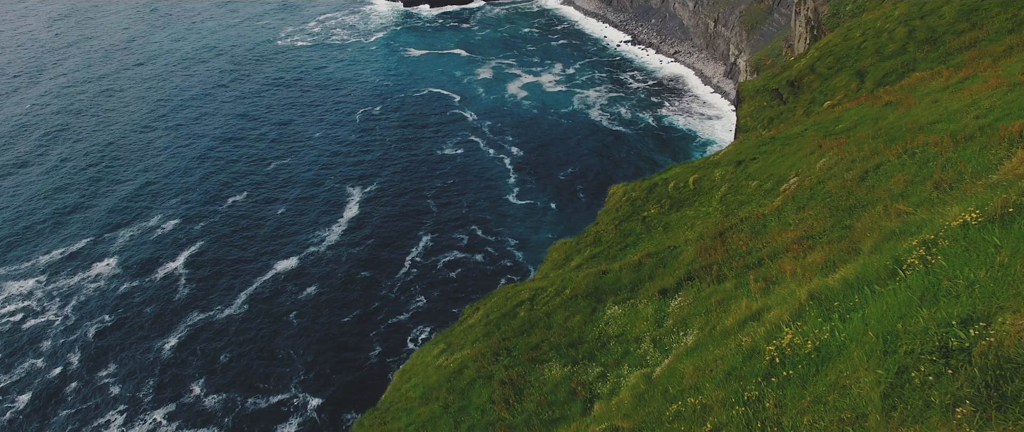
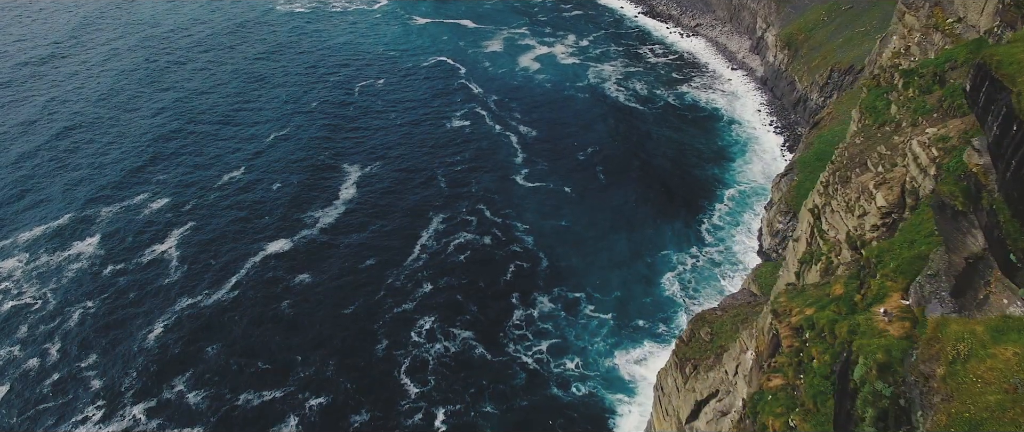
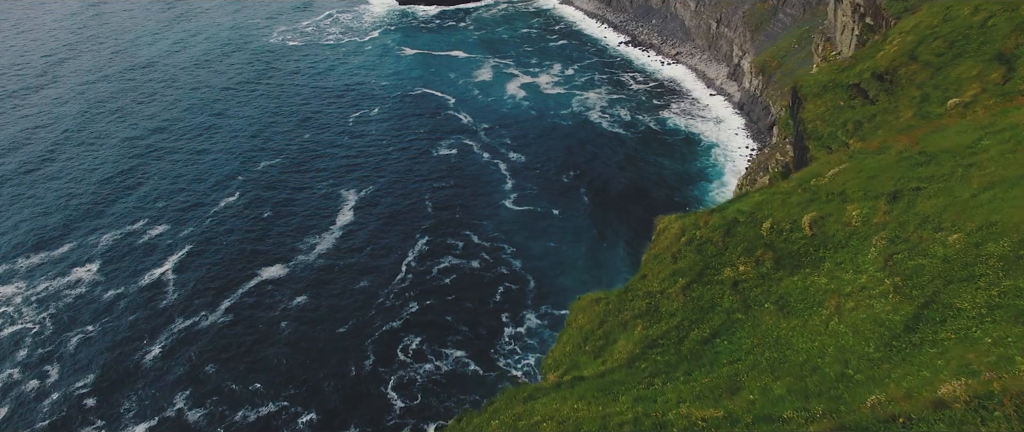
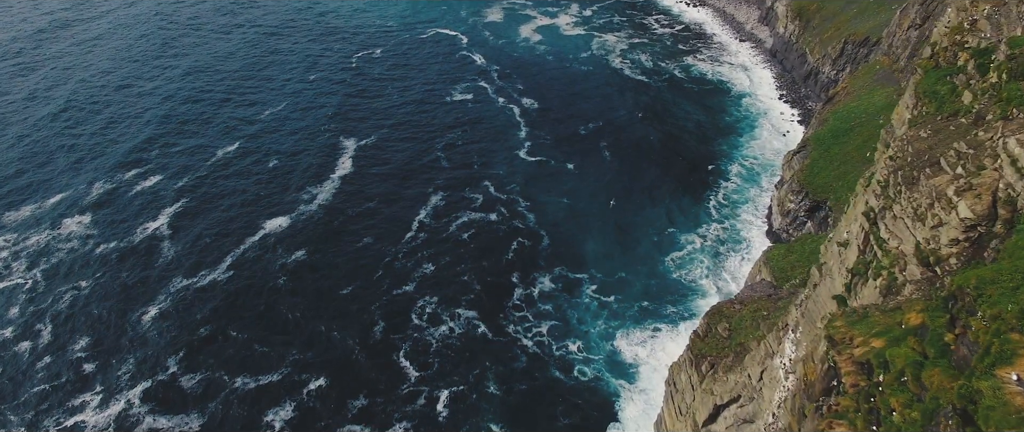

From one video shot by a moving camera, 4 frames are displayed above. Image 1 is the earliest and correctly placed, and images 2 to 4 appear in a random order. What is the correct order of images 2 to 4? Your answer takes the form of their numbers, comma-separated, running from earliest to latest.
3, 2, 4
